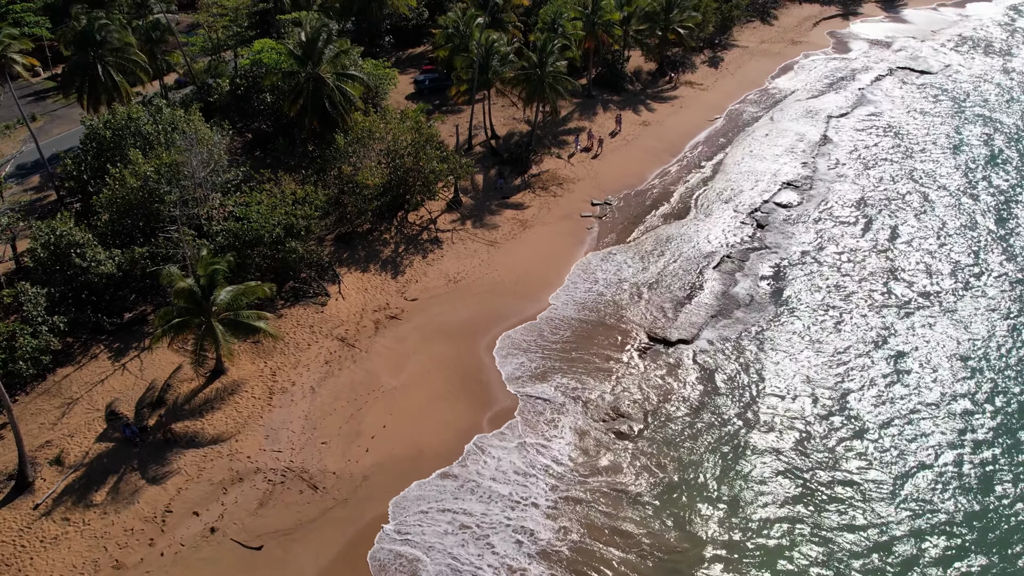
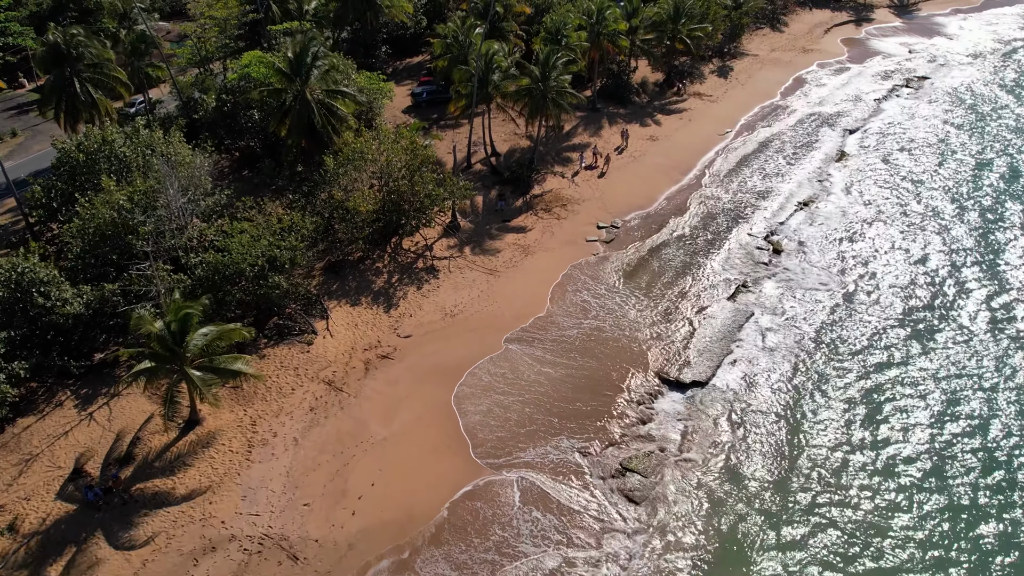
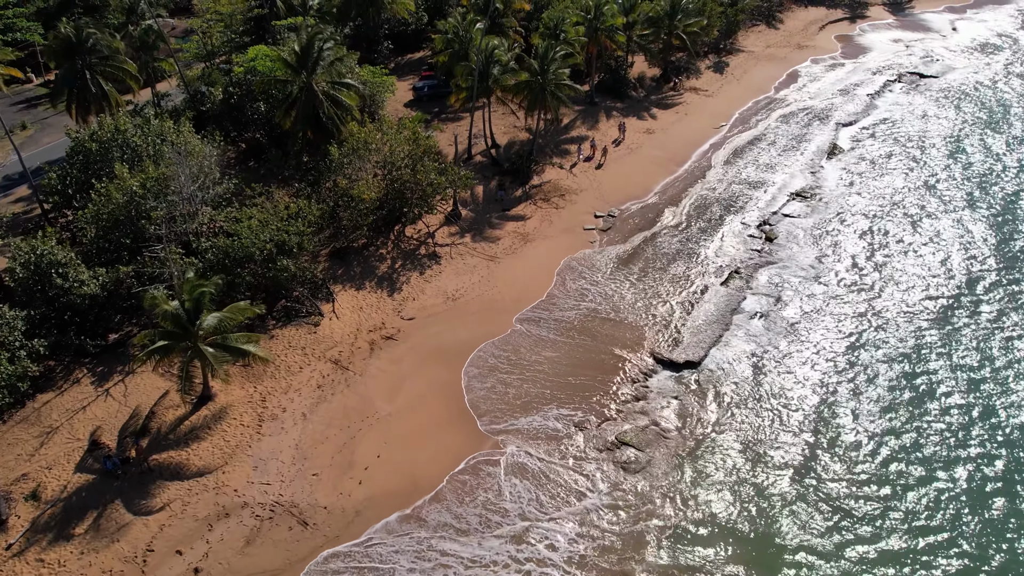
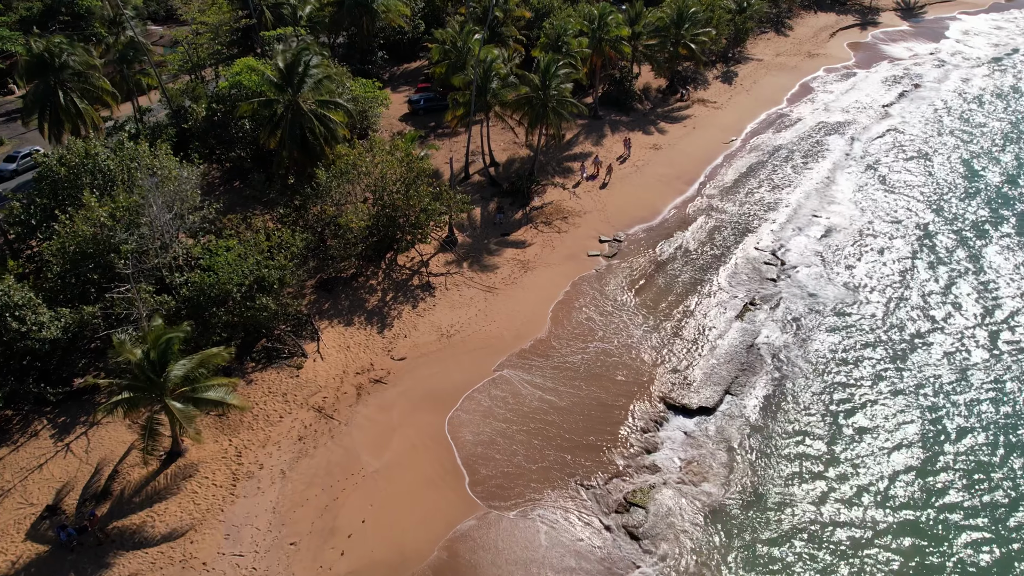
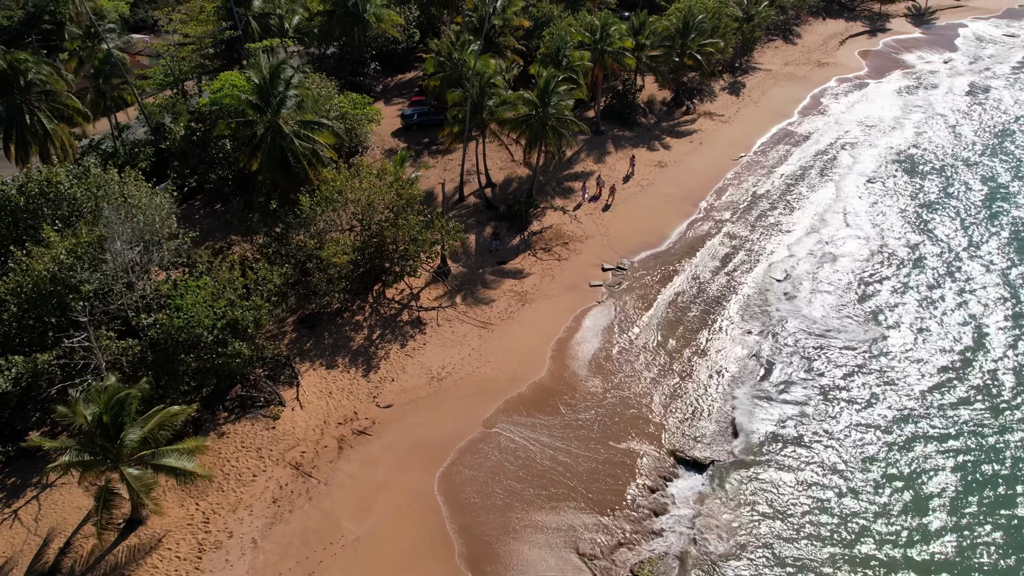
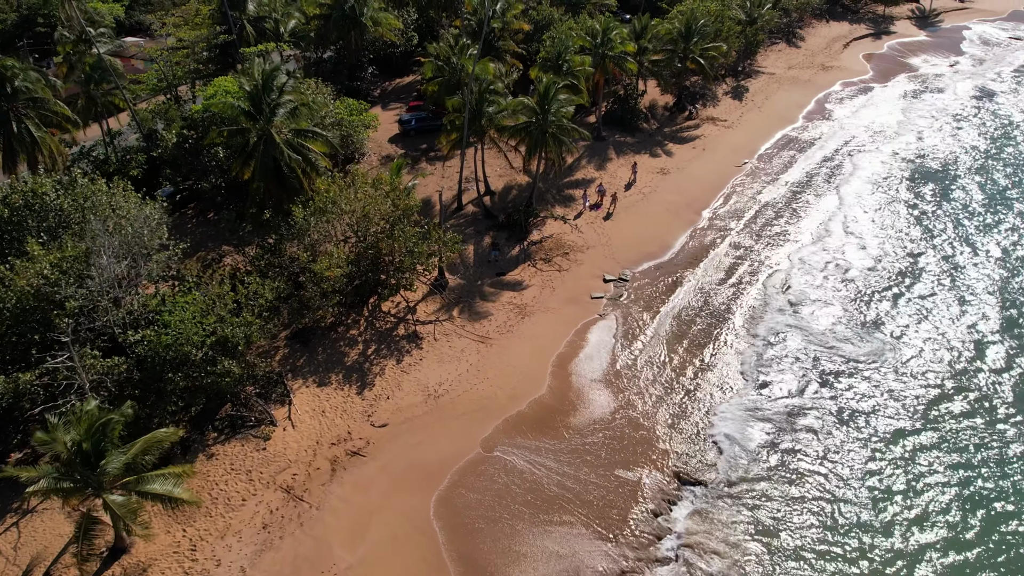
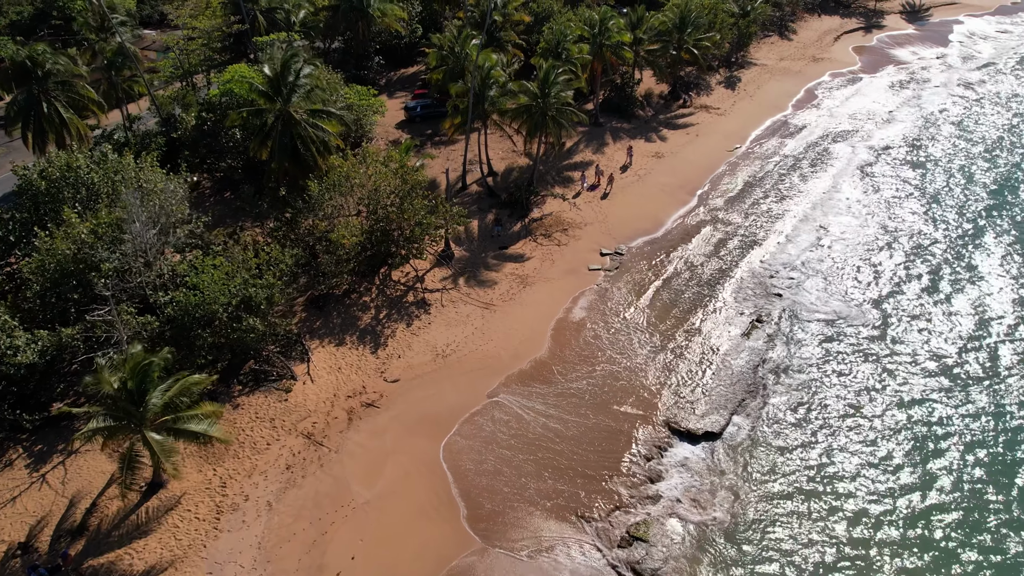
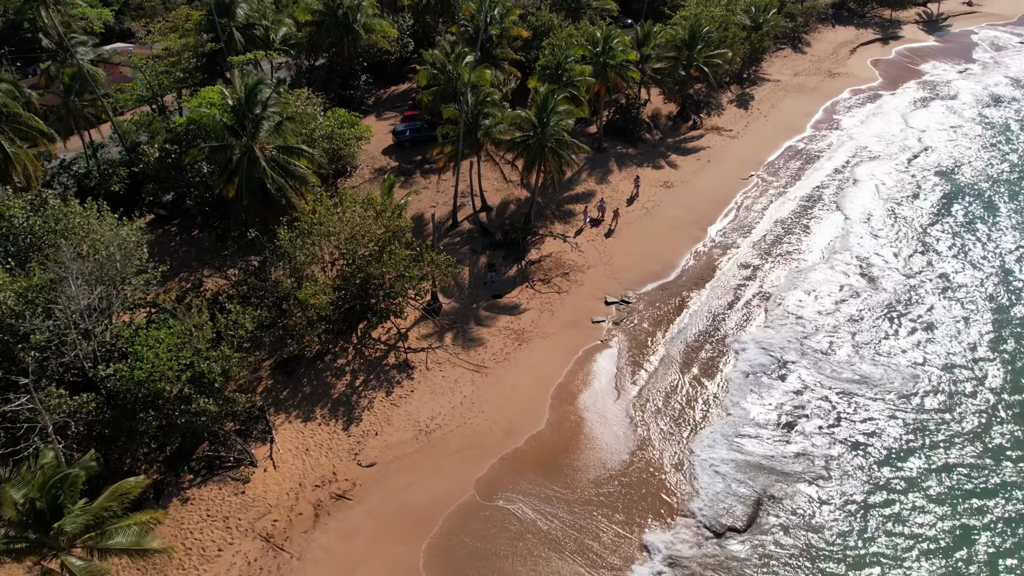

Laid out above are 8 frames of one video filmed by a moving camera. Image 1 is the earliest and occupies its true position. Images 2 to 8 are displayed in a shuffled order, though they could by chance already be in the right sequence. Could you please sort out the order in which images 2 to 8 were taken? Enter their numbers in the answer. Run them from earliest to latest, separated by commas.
3, 2, 4, 7, 5, 6, 8
